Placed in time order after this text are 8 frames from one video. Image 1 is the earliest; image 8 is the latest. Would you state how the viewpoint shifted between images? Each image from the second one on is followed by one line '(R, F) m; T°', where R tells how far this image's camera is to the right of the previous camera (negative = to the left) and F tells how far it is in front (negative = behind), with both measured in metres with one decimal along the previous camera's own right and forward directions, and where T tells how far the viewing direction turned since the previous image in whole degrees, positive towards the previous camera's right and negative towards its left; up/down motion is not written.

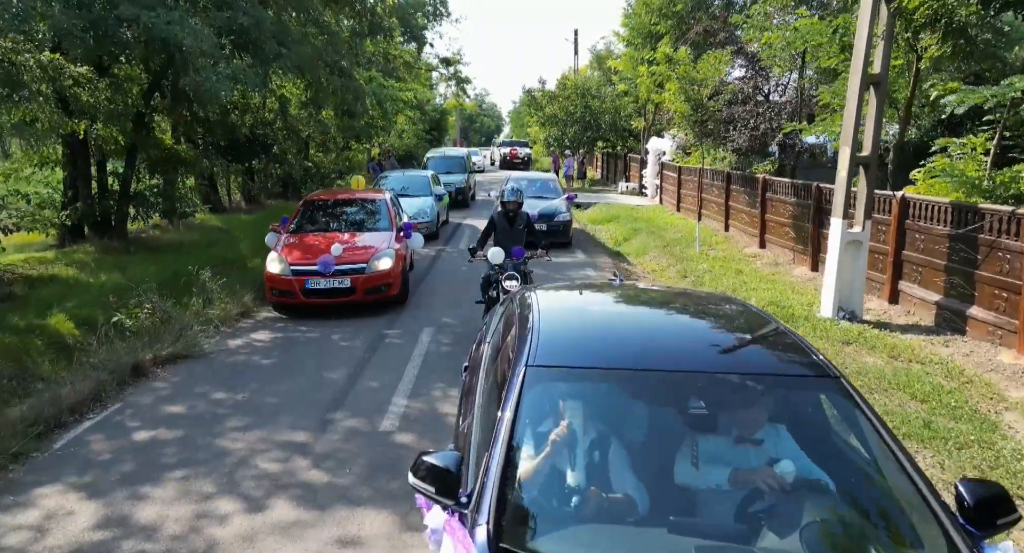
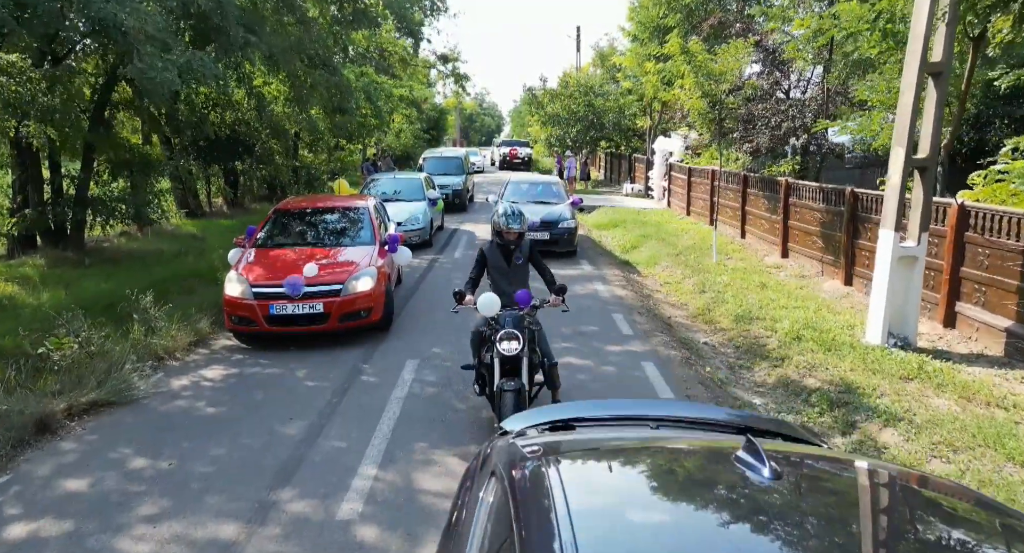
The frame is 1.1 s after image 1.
(0.0, +1.3) m; 0°
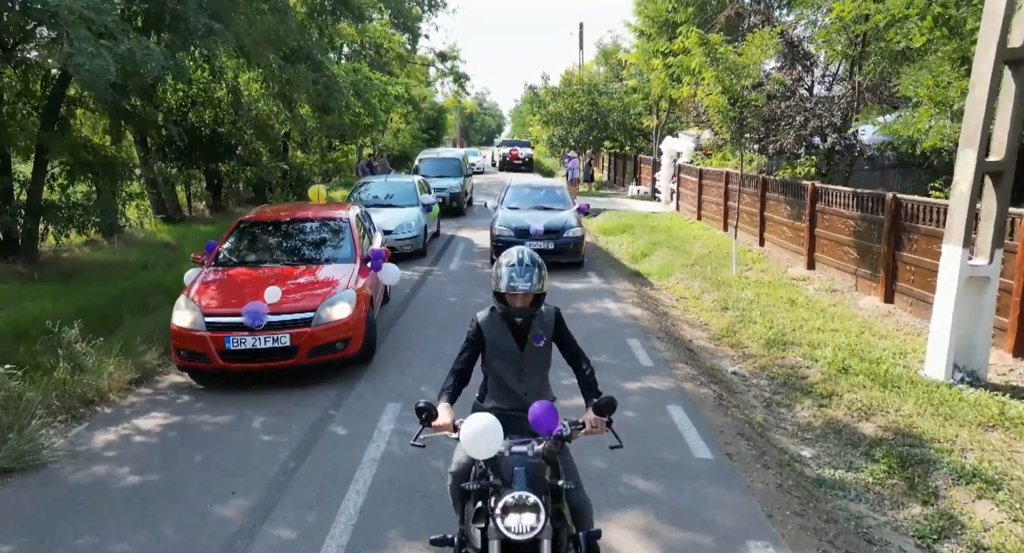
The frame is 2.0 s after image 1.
(0.0, +1.2) m; 0°
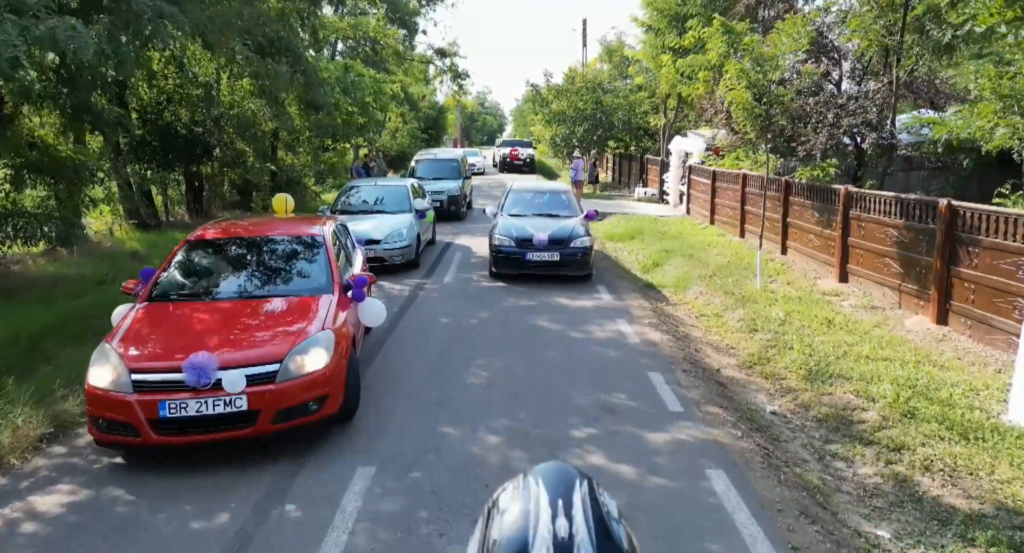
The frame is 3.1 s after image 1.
(0.0, +1.2) m; 0°
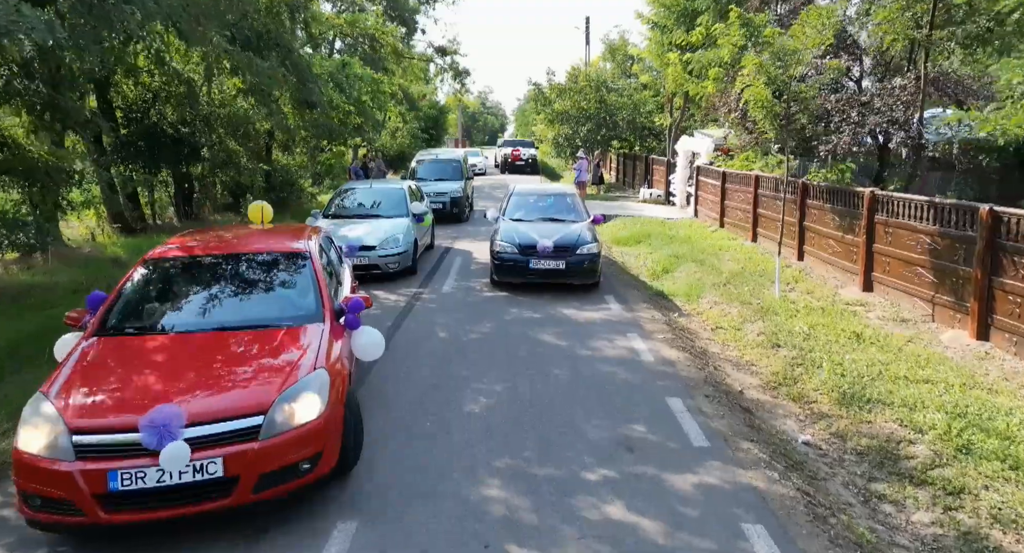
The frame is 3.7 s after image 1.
(0.0, +0.7) m; 0°
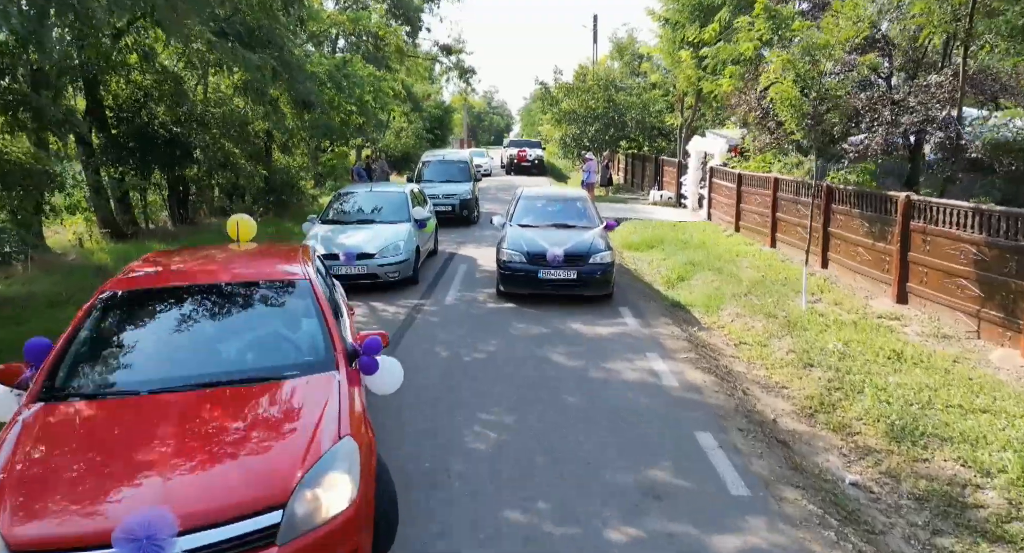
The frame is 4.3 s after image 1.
(0.0, +0.7) m; 0°
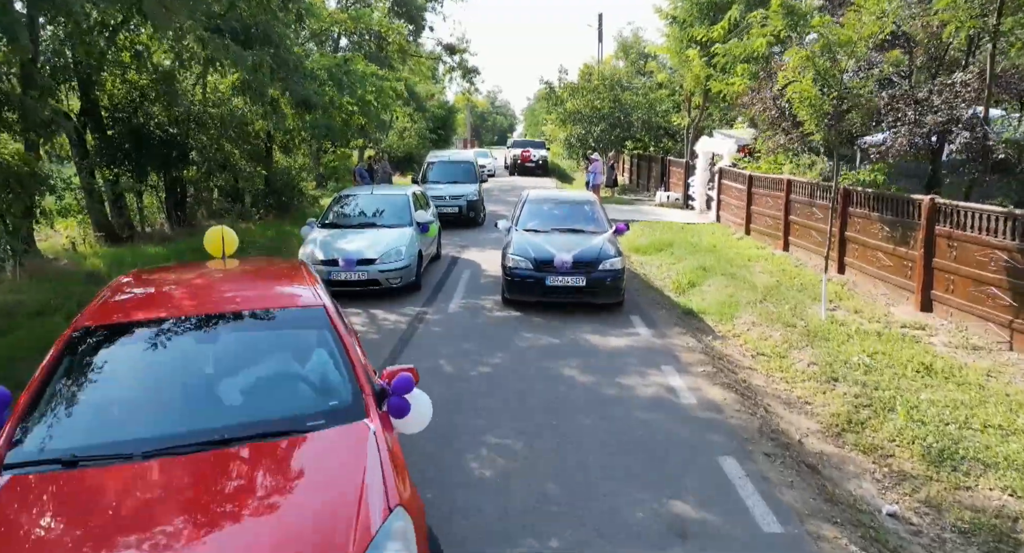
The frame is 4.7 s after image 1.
(0.0, +0.4) m; 0°
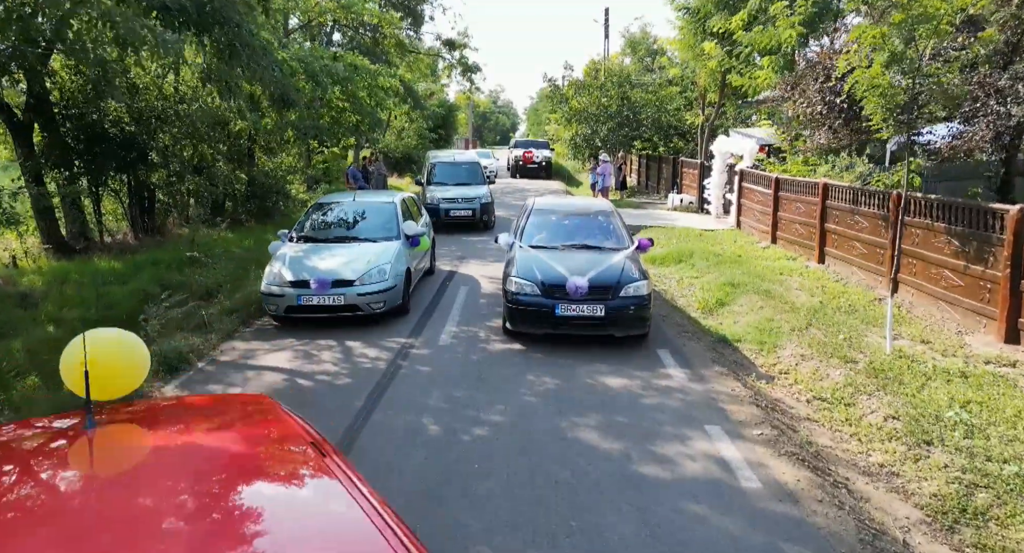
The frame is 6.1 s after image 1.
(0.0, +1.6) m; 0°
